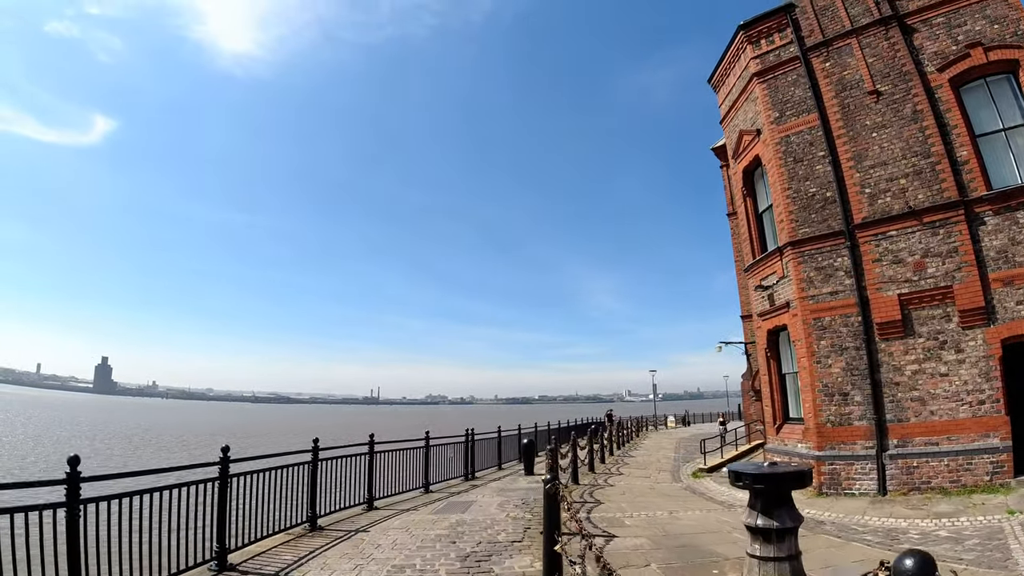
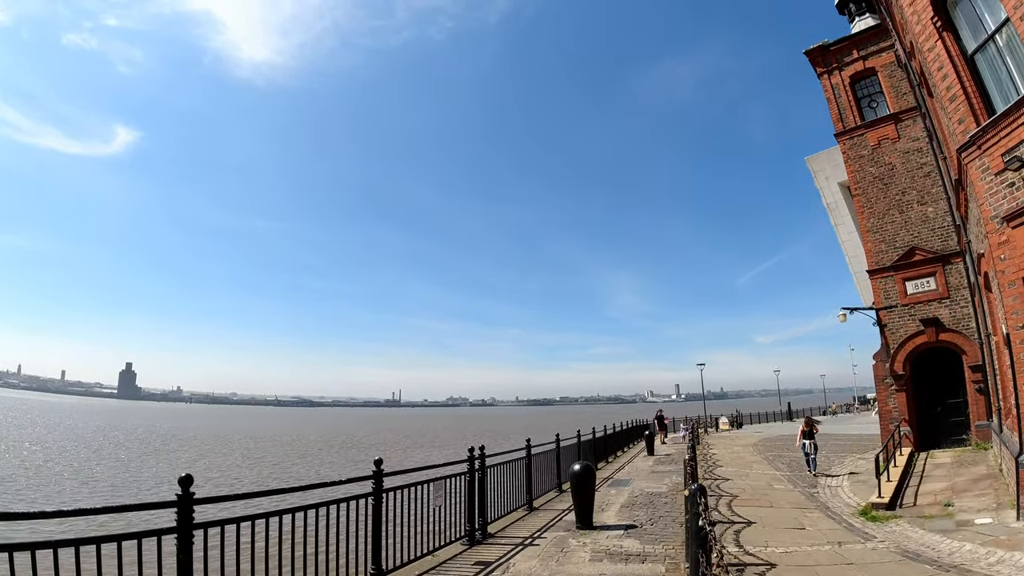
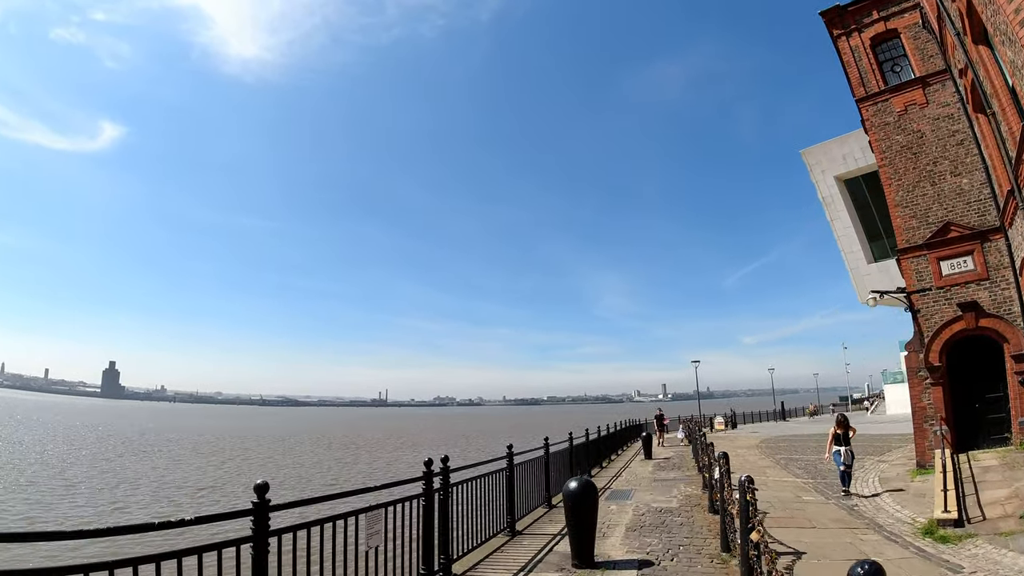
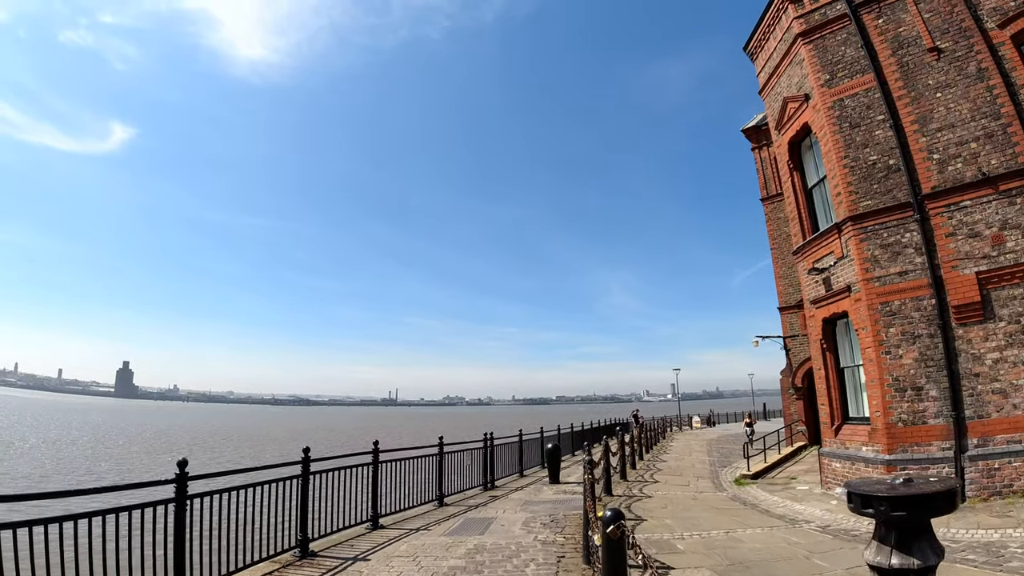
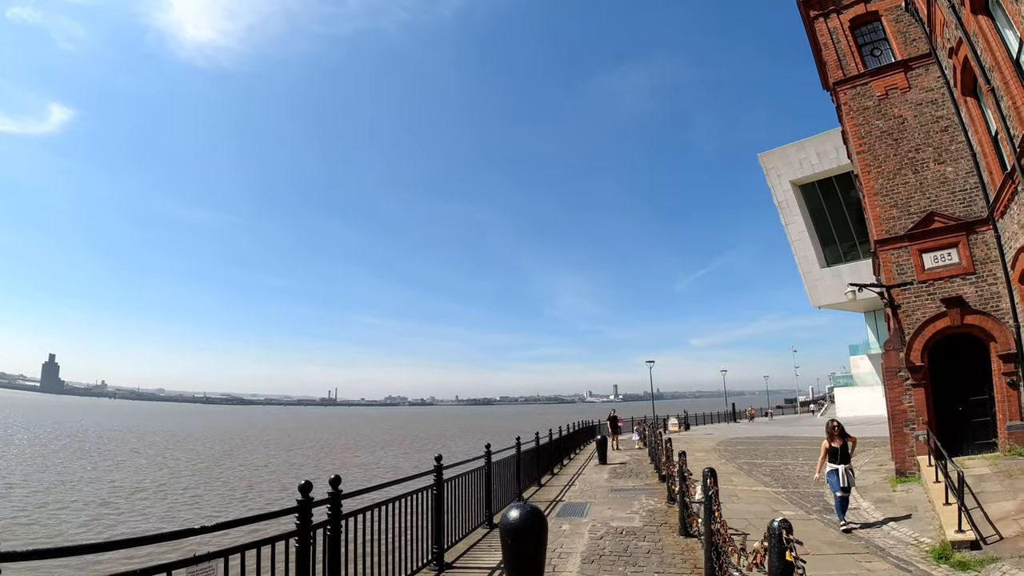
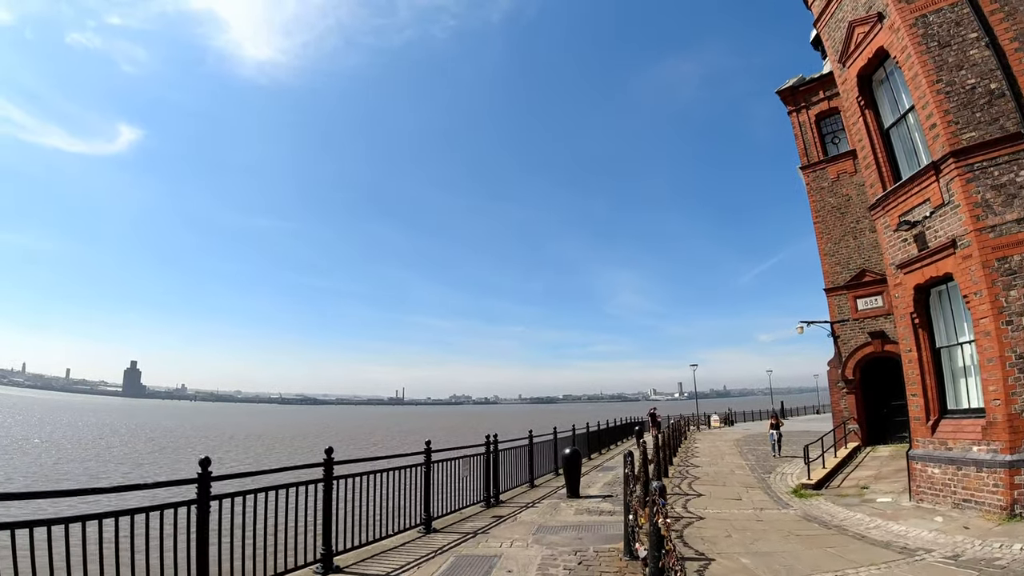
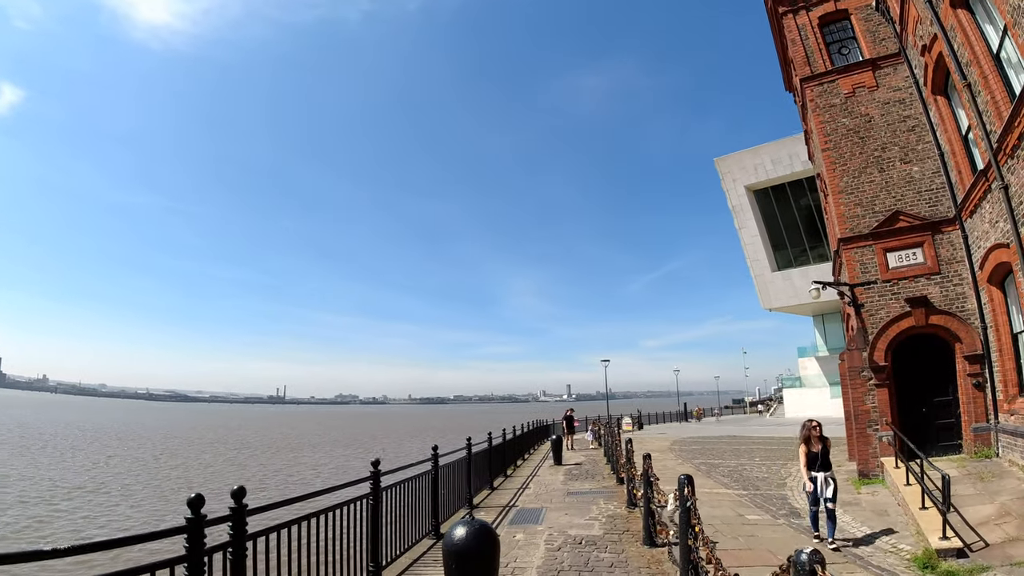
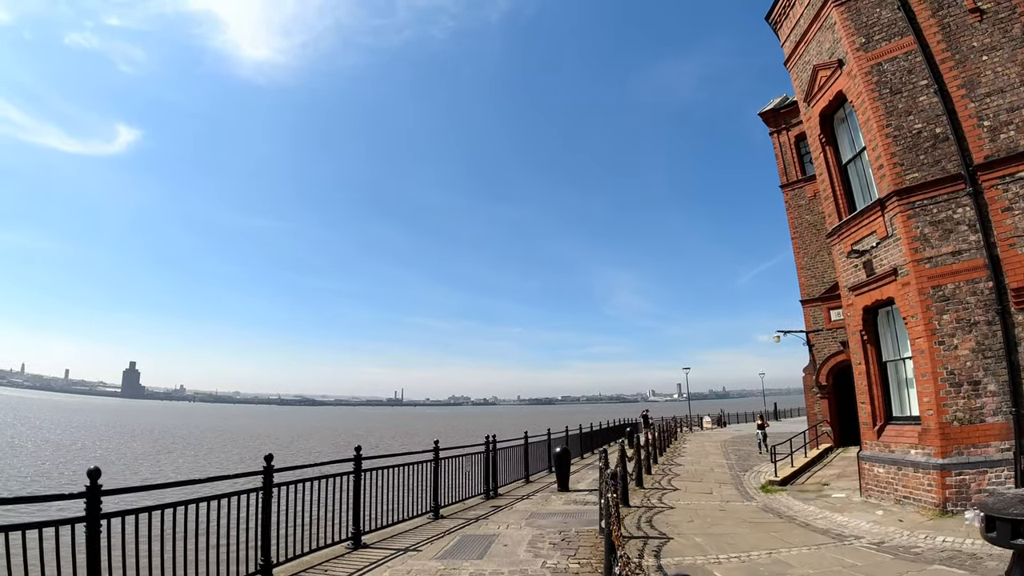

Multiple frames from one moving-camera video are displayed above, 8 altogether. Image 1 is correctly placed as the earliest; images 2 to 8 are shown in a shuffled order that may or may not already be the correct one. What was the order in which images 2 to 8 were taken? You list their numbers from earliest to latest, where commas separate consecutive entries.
4, 8, 6, 2, 3, 5, 7
